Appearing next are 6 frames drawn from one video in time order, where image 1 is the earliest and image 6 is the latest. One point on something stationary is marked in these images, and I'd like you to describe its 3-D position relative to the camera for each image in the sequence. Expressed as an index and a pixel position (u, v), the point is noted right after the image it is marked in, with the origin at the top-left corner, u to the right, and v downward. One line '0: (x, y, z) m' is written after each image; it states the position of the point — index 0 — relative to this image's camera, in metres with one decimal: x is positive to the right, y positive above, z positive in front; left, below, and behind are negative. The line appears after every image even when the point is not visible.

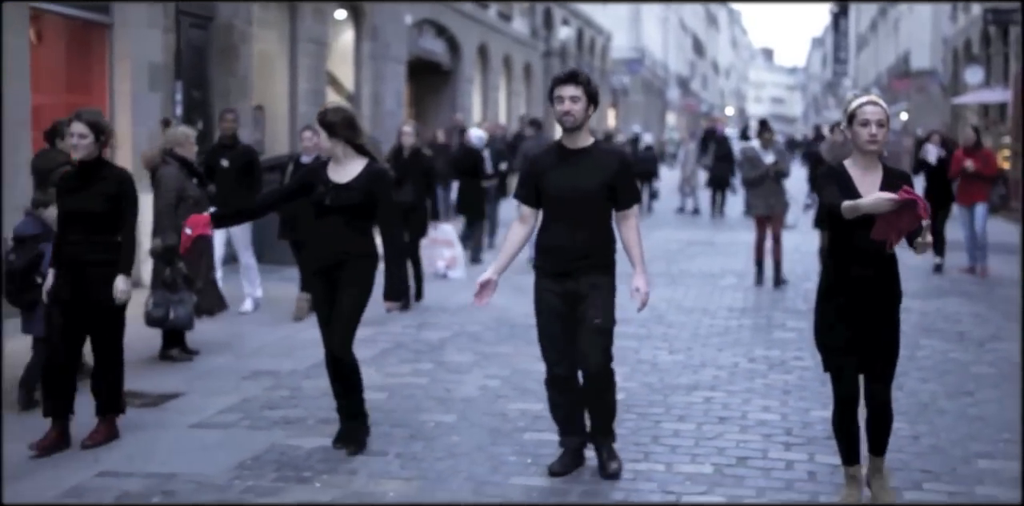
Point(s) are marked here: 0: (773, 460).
0: (+1.2, -1.0, +6.3) m
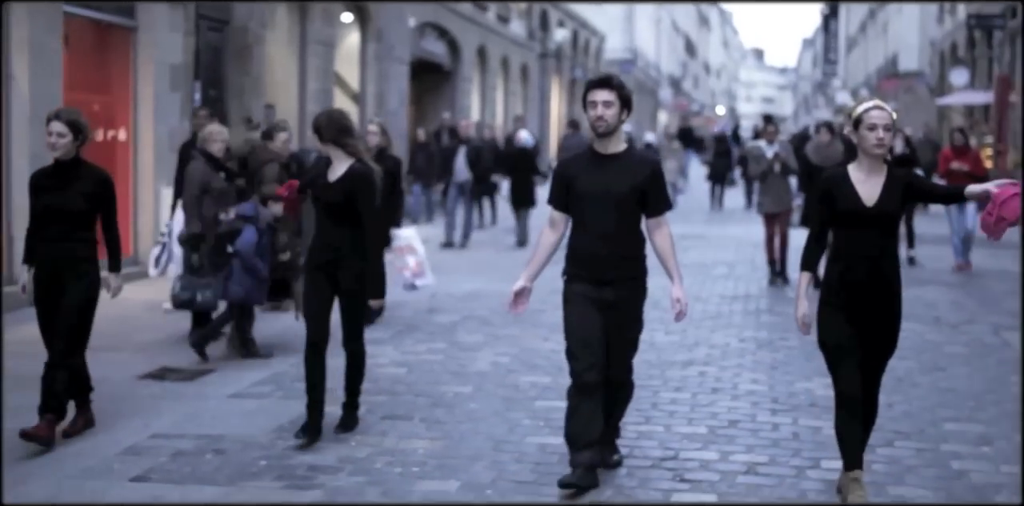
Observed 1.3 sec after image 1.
0: (+1.3, -0.9, +6.9) m
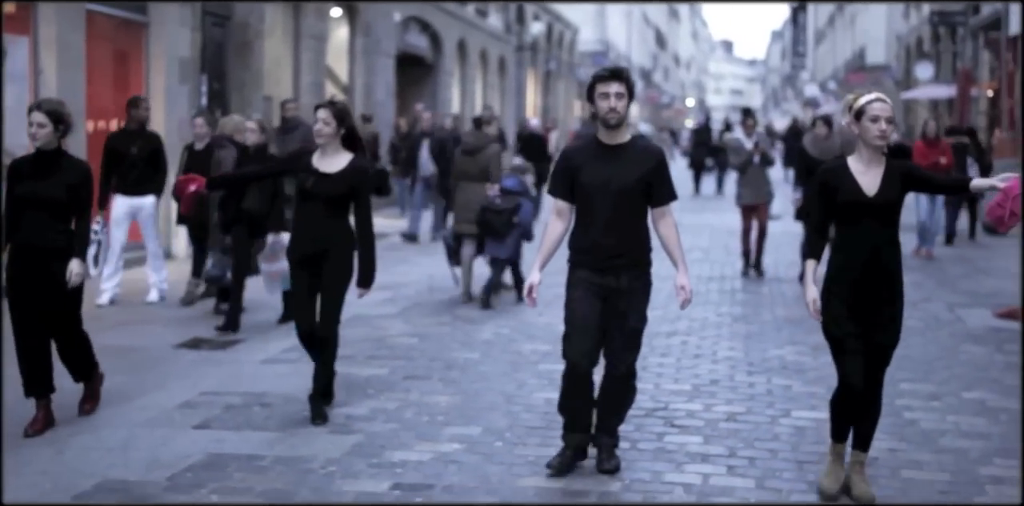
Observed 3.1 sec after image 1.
0: (+1.3, -0.7, +7.9) m
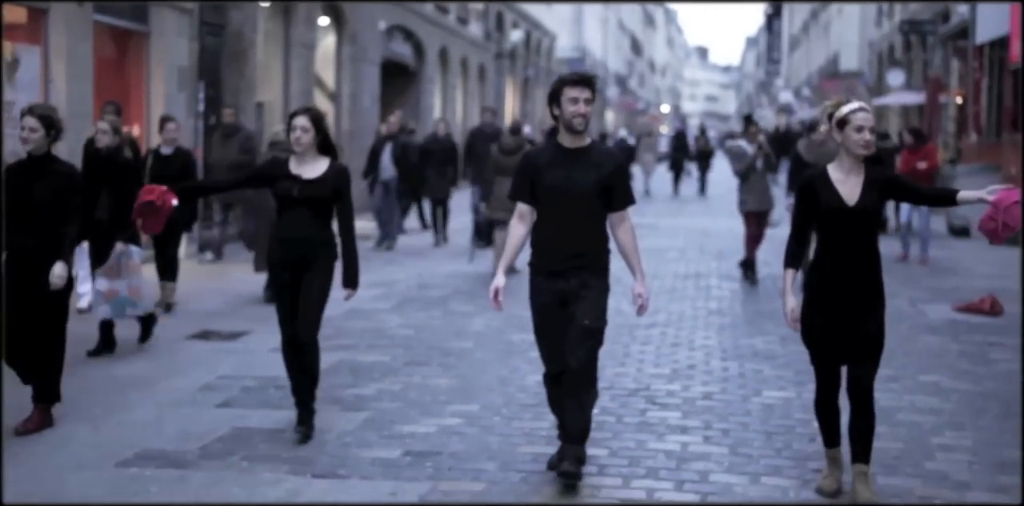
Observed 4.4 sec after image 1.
0: (+1.3, -0.7, +8.6) m
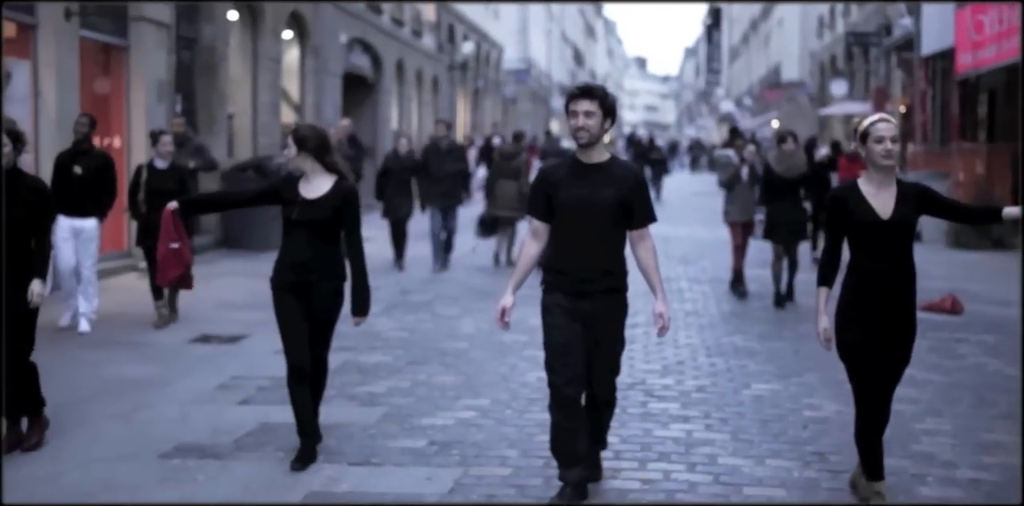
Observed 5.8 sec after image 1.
0: (+1.3, -0.7, +9.1) m
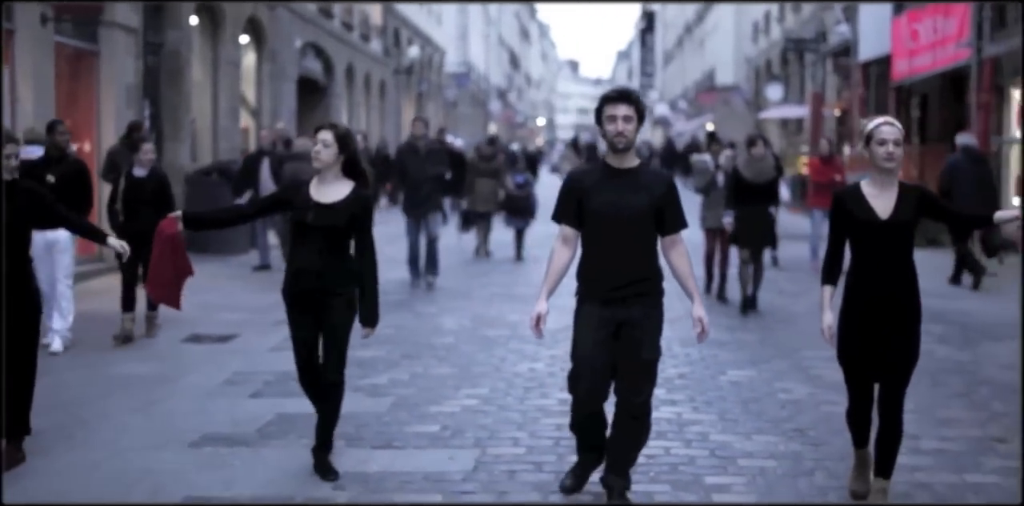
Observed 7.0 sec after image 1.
0: (+1.2, -0.7, +9.7) m
